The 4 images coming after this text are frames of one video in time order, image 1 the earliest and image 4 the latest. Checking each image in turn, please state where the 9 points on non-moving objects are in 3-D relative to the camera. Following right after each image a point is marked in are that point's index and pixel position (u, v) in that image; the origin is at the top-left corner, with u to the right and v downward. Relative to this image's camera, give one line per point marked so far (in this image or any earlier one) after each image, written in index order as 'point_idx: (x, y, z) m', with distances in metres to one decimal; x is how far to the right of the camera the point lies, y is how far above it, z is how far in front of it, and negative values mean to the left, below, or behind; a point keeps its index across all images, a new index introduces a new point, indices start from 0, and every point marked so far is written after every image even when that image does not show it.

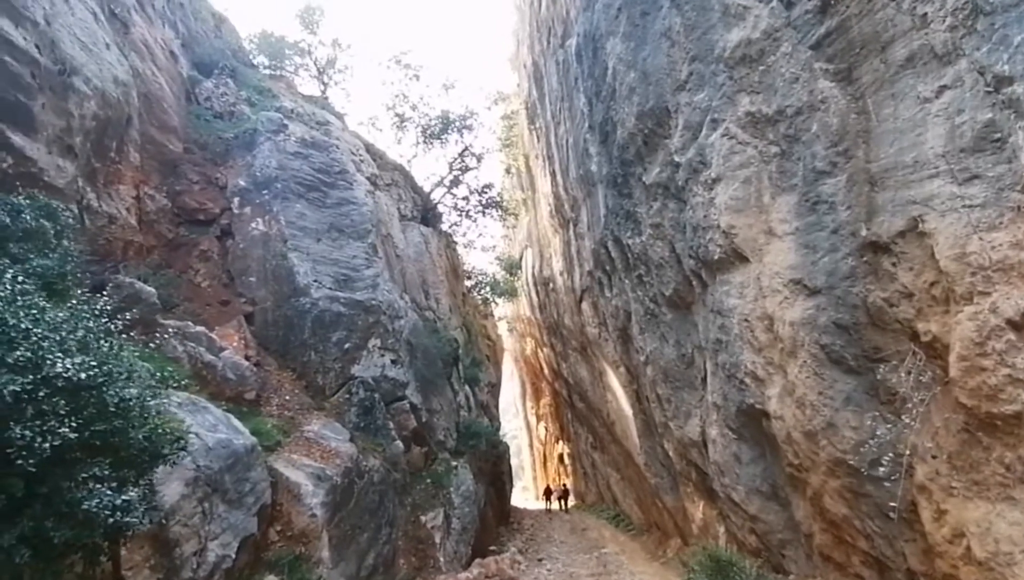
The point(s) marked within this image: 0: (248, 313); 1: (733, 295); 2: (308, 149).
0: (-6.7, -0.6, +15.0) m
1: (+3.5, -0.1, +9.3) m
2: (-5.9, +4.0, +17.4) m
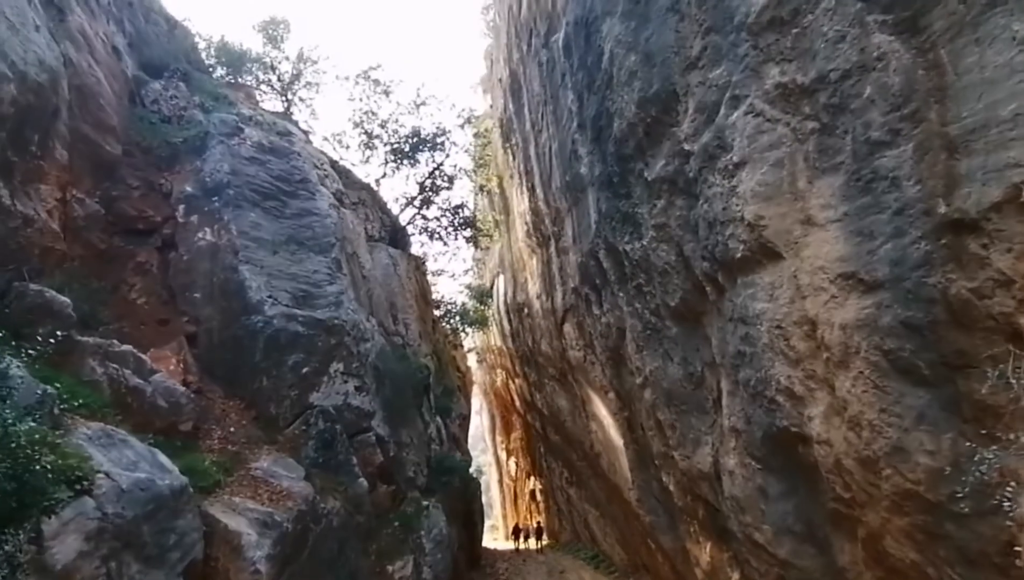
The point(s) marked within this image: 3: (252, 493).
0: (-7.1, -1.0, +13.0) m
1: (+3.3, -0.1, +8.0) m
2: (-6.5, +3.6, +15.7) m
3: (-4.5, -3.5, +10.3) m
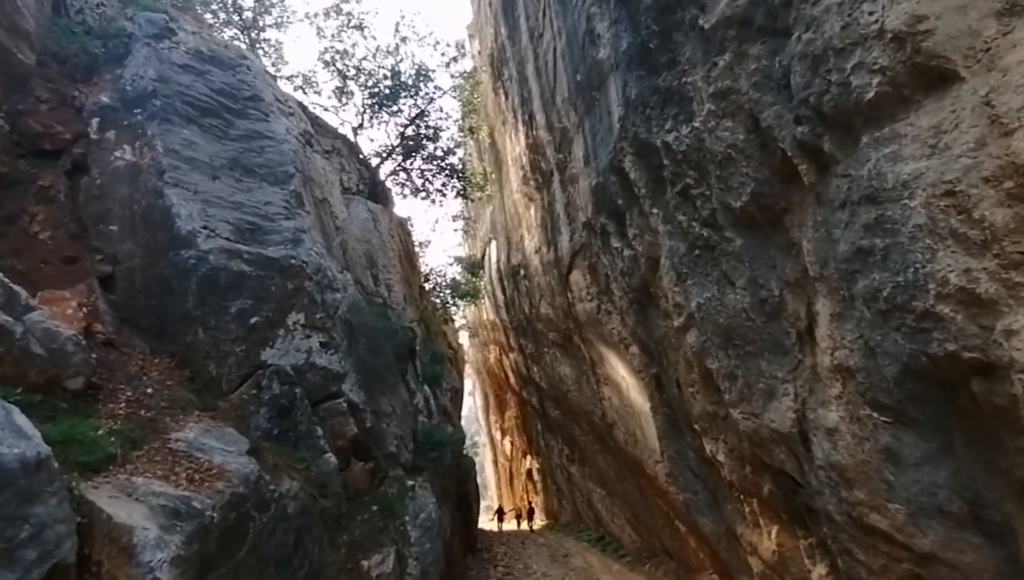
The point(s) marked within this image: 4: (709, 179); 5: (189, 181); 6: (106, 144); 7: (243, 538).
0: (-7.1, +0.3, +10.1) m
1: (+3.5, +1.2, +5.1) m
2: (-6.6, +4.9, +12.6) m
3: (-4.4, -2.3, +7.4) m
4: (+2.7, +1.5, +8.0) m
5: (-5.9, +2.0, +10.7) m
6: (-7.7, +2.8, +11.0) m
7: (-3.5, -3.2, +7.5) m
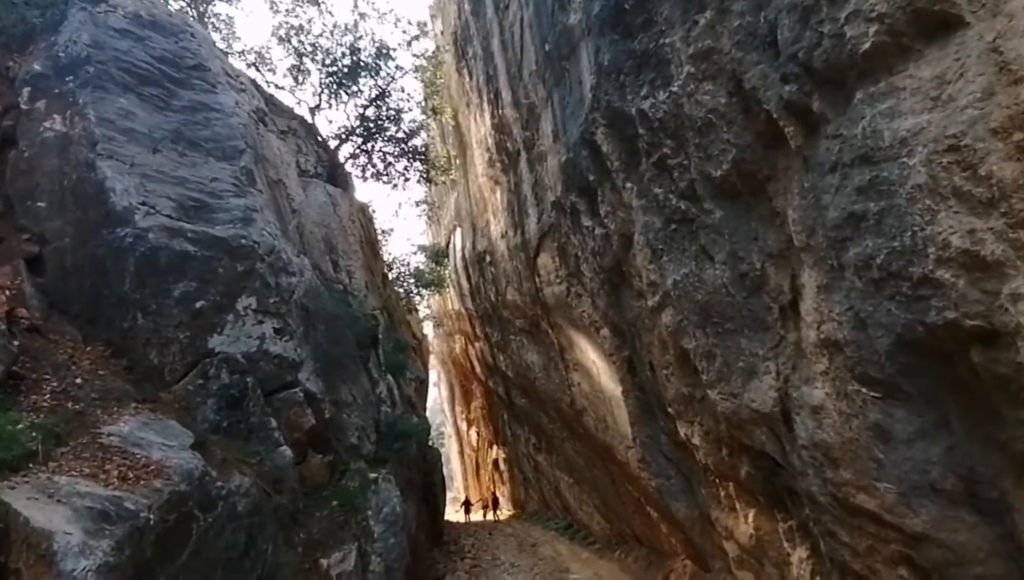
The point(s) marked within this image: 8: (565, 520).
0: (-7.6, +0.6, +9.1) m
1: (+3.2, +1.5, +4.7) m
2: (-7.3, +5.3, +11.5) m
3: (-4.8, -2.0, +6.7) m
4: (+2.3, +1.8, +7.6) m
5: (-6.4, +2.3, +9.7) m
6: (-8.2, +3.1, +10.0) m
7: (-3.8, -2.9, +6.8) m
8: (+1.9, -7.3, +18.6) m
